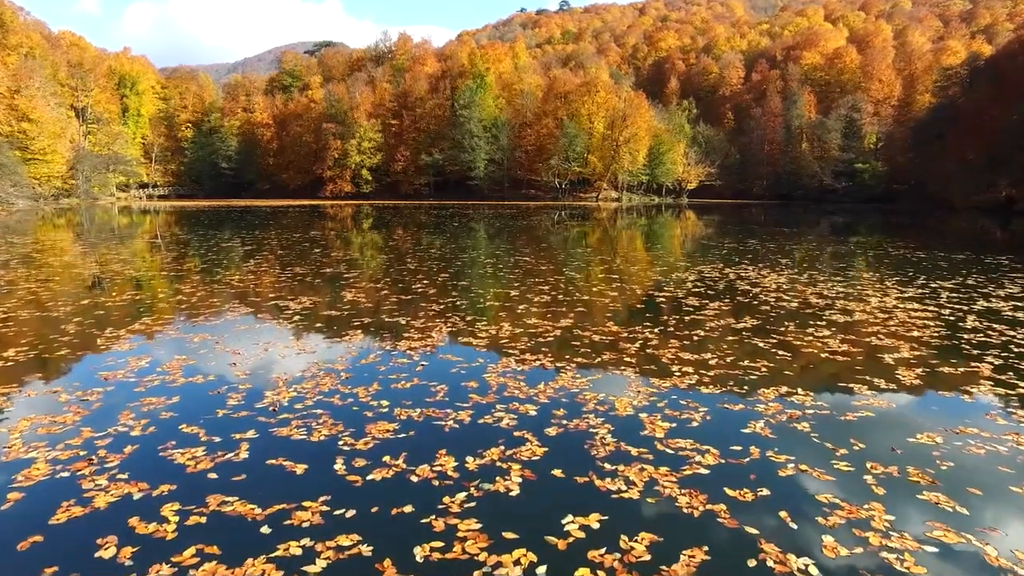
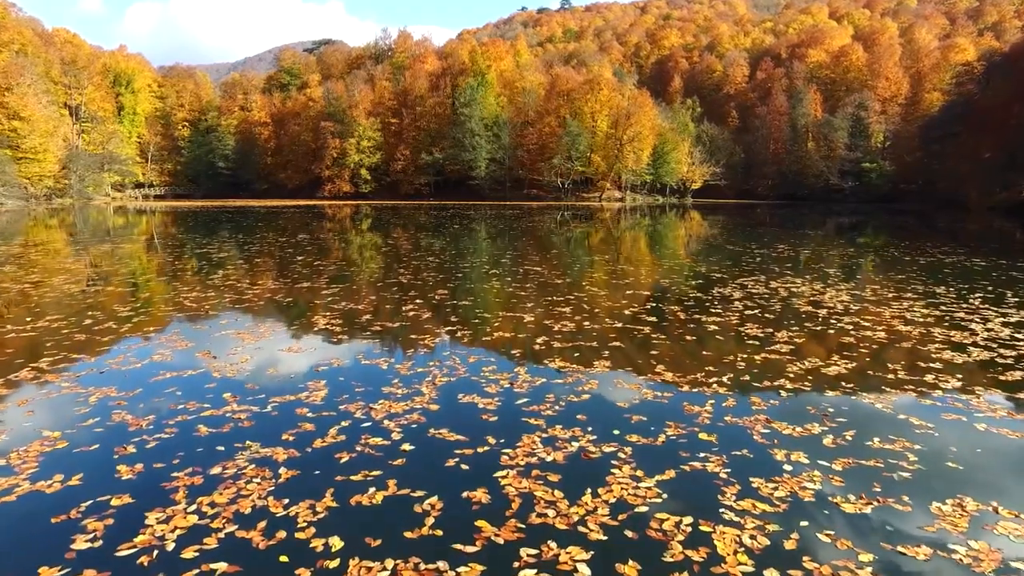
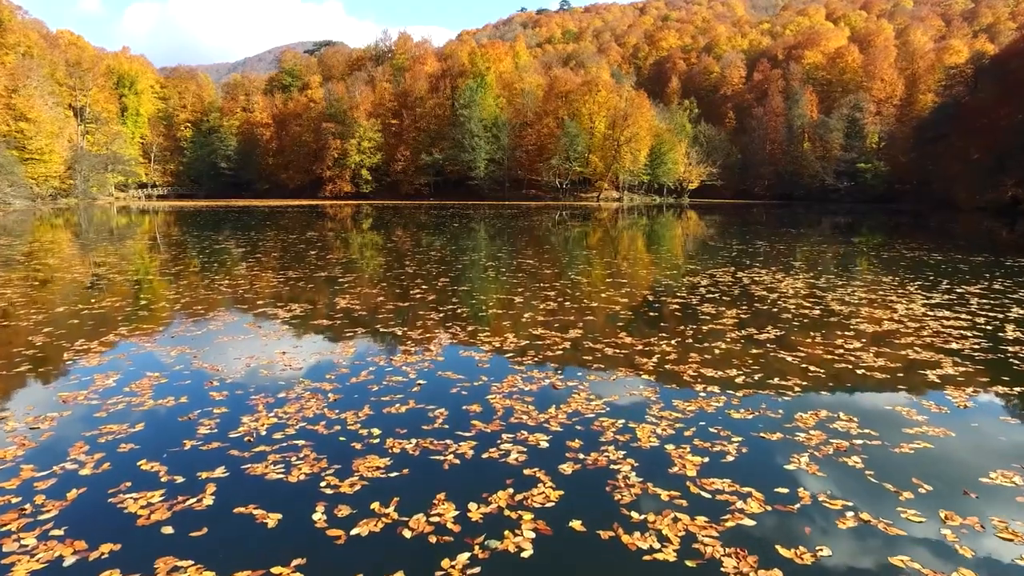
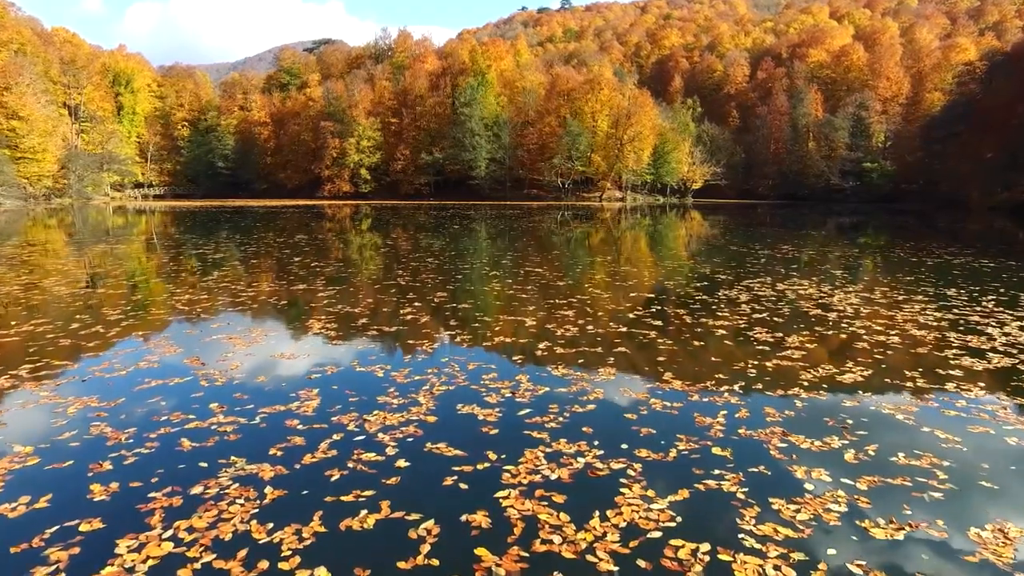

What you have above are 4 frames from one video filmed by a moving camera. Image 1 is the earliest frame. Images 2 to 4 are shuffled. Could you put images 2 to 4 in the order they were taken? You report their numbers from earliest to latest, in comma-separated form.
3, 2, 4
